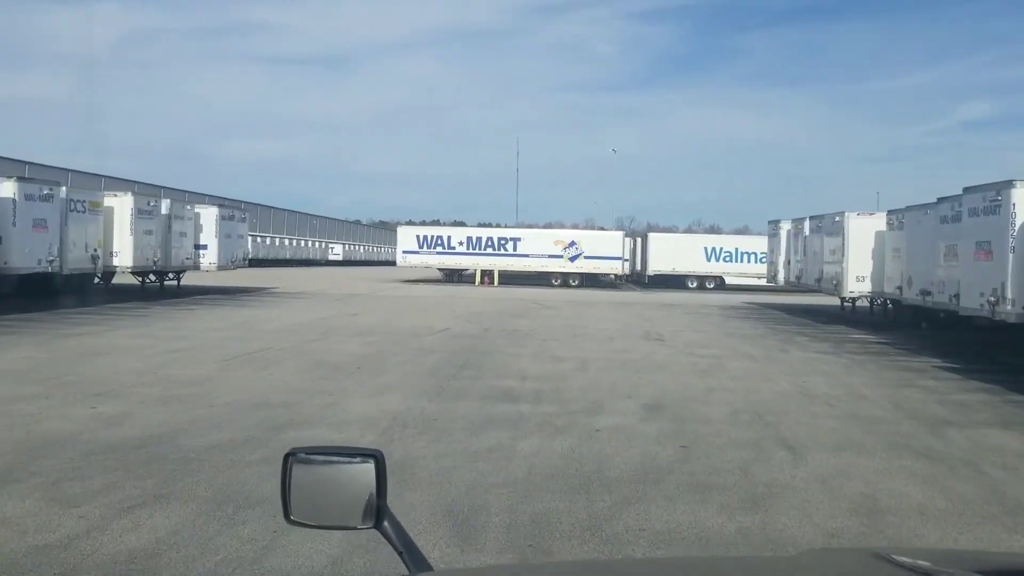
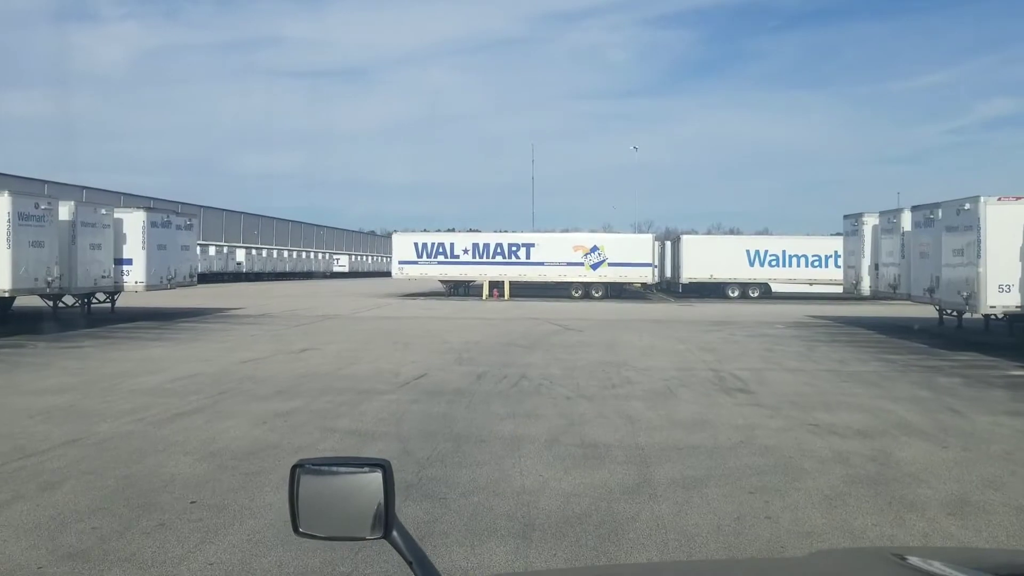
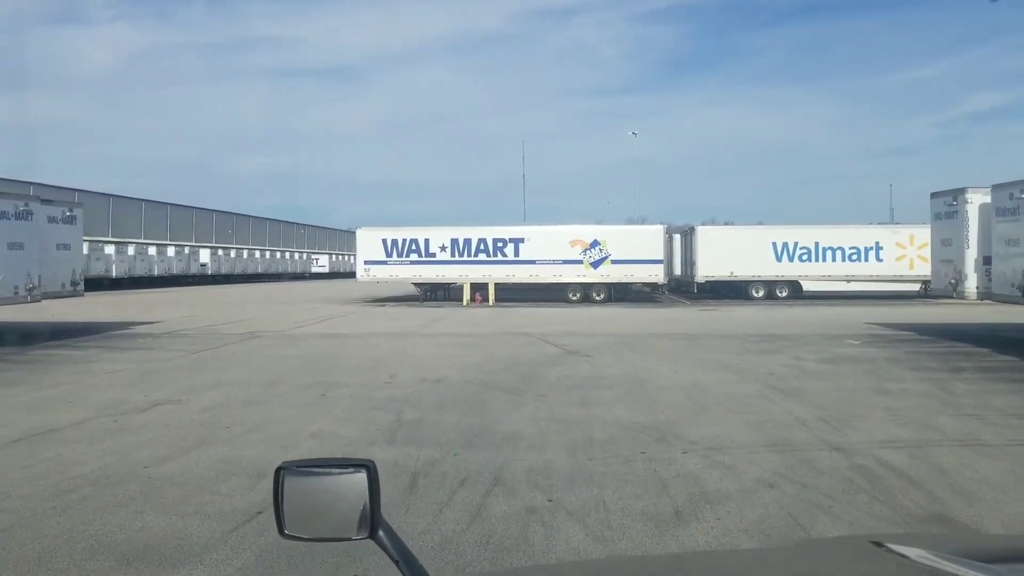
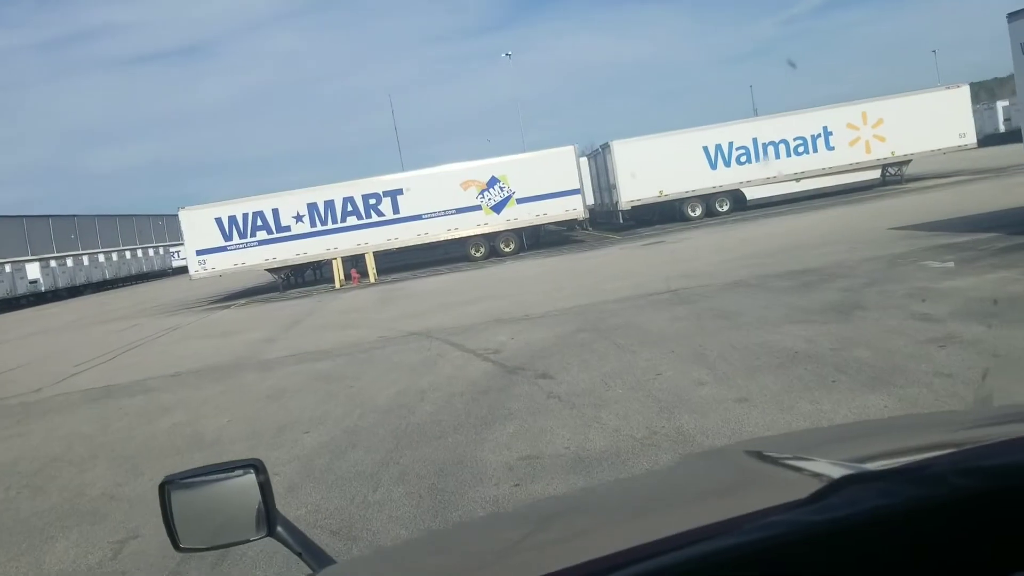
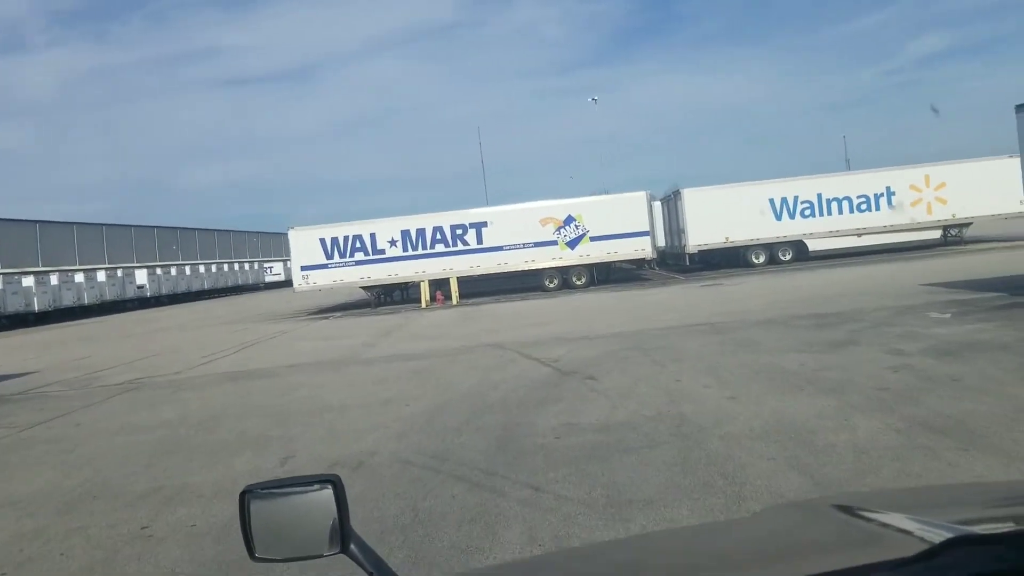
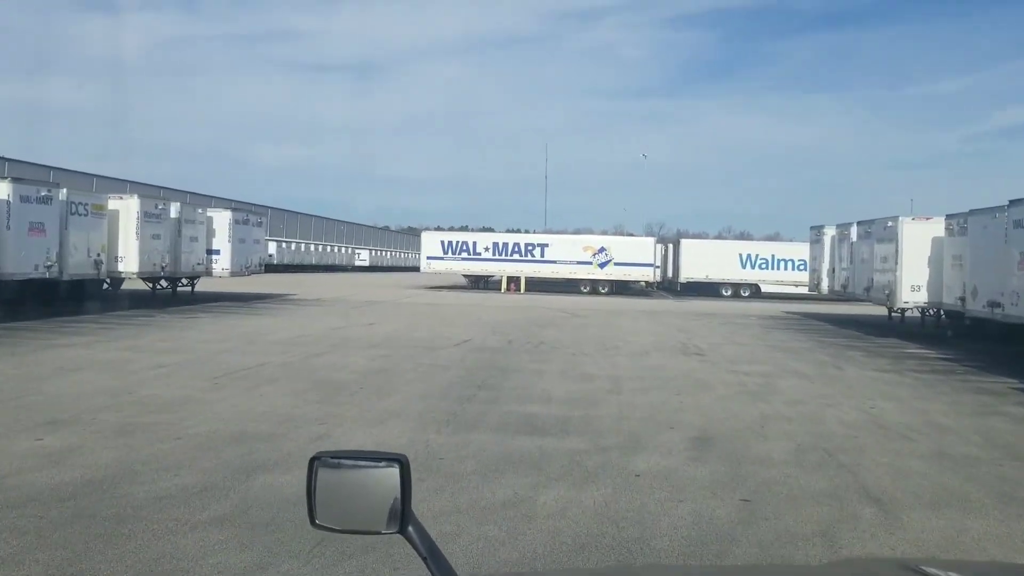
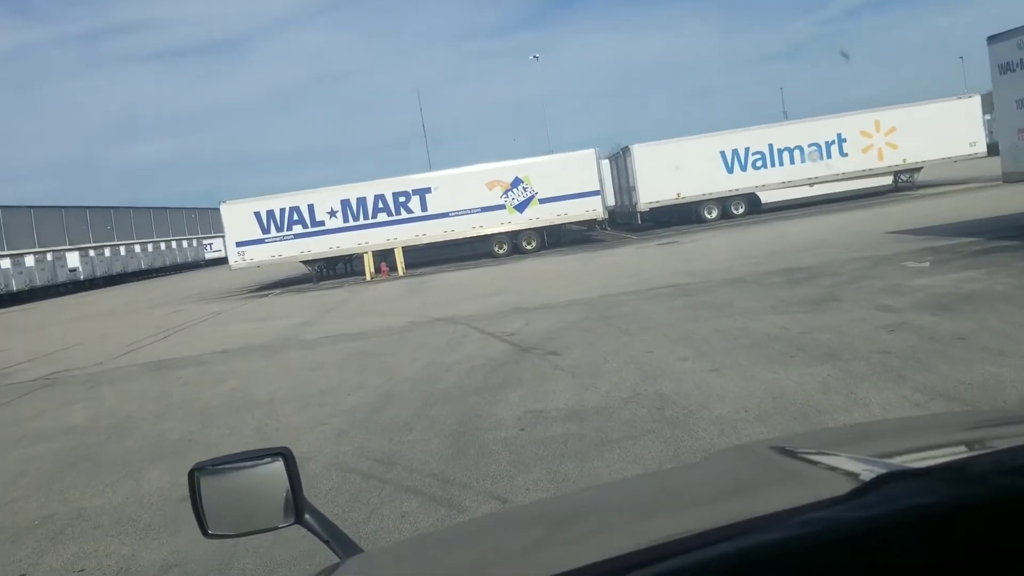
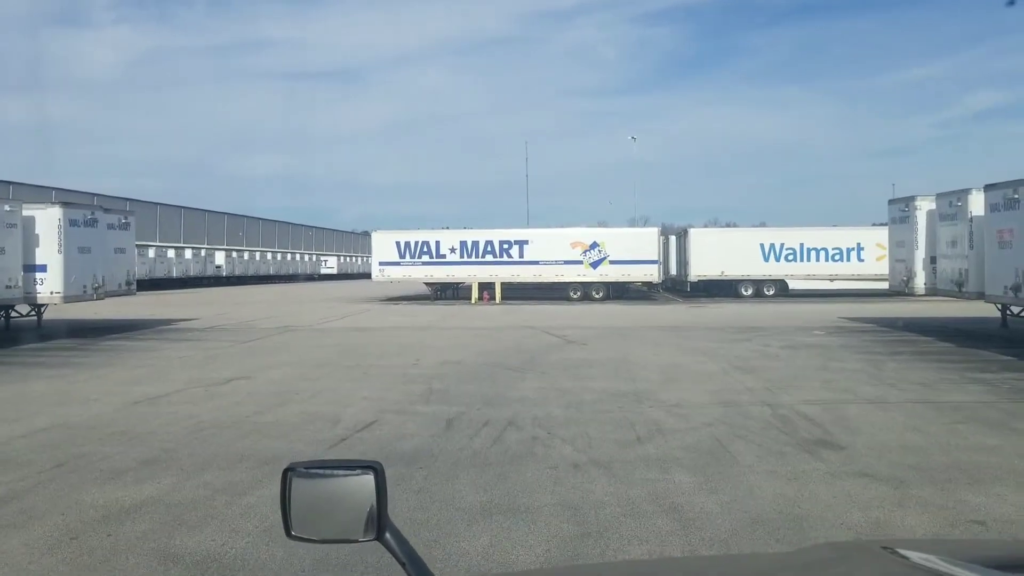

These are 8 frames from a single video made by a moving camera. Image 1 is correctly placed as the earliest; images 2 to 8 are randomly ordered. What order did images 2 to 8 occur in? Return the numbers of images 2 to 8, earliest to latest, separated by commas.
6, 2, 8, 3, 5, 7, 4
